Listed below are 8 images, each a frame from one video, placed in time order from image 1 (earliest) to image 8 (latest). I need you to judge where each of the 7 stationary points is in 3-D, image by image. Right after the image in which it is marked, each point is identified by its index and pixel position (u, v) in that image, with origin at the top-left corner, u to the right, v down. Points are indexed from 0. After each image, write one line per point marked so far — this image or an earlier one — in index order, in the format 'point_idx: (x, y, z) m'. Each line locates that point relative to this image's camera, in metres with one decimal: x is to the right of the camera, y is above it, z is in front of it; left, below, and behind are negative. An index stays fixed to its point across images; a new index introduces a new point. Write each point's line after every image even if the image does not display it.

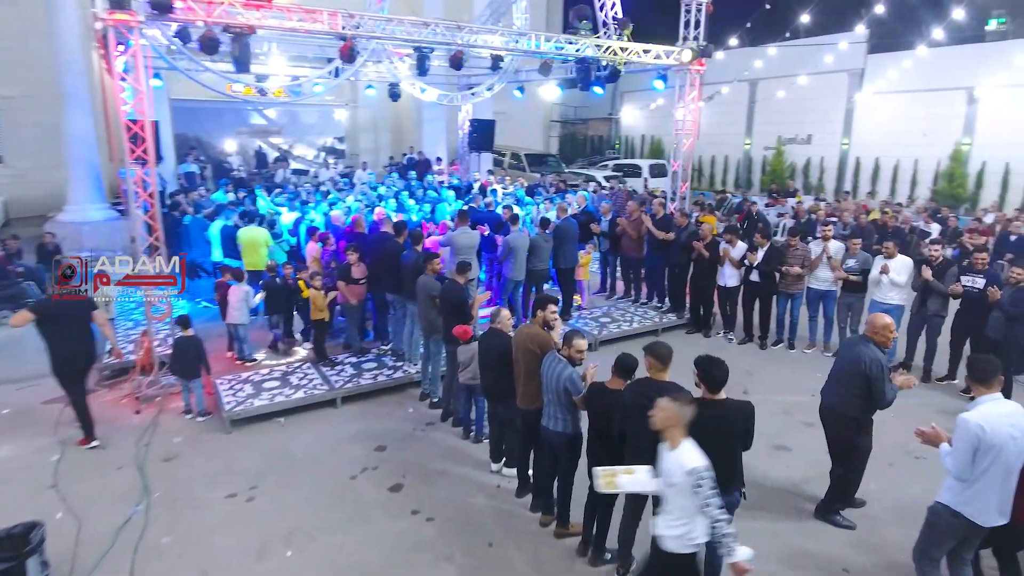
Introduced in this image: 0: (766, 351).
0: (+2.9, -0.7, +7.4) m
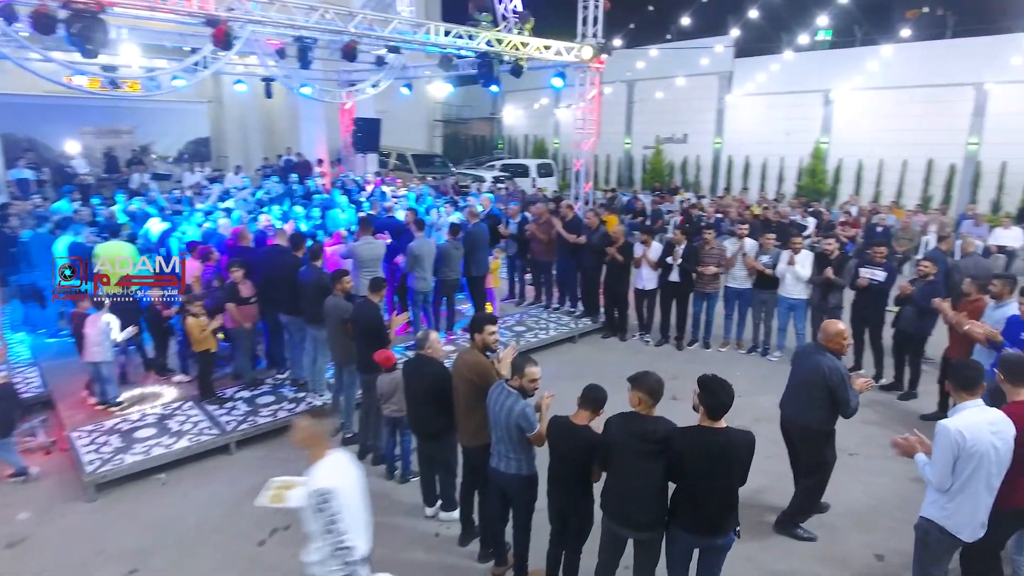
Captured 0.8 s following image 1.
0: (+2.0, -0.7, +7.4) m
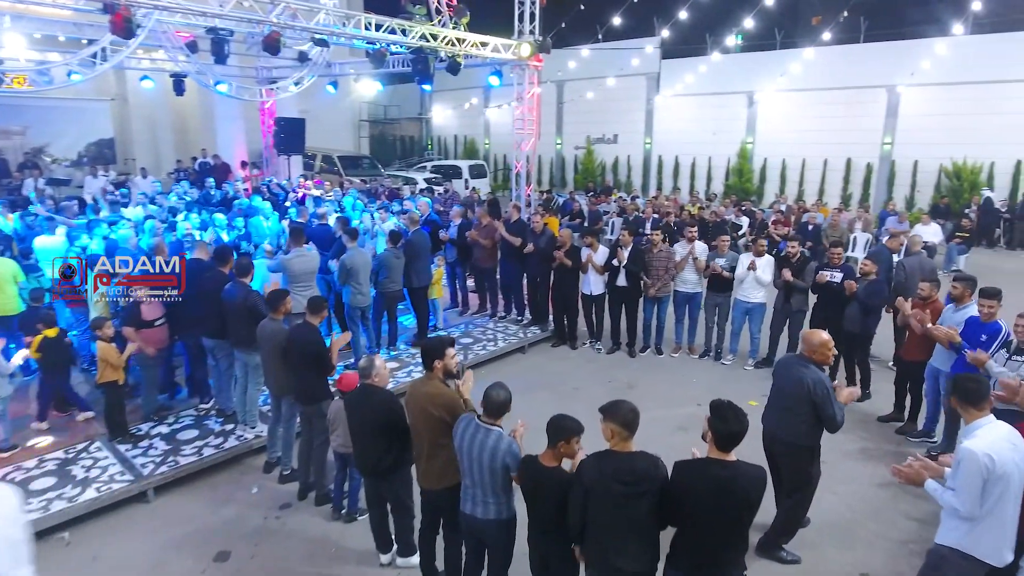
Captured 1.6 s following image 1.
0: (+1.4, -0.8, +7.1) m
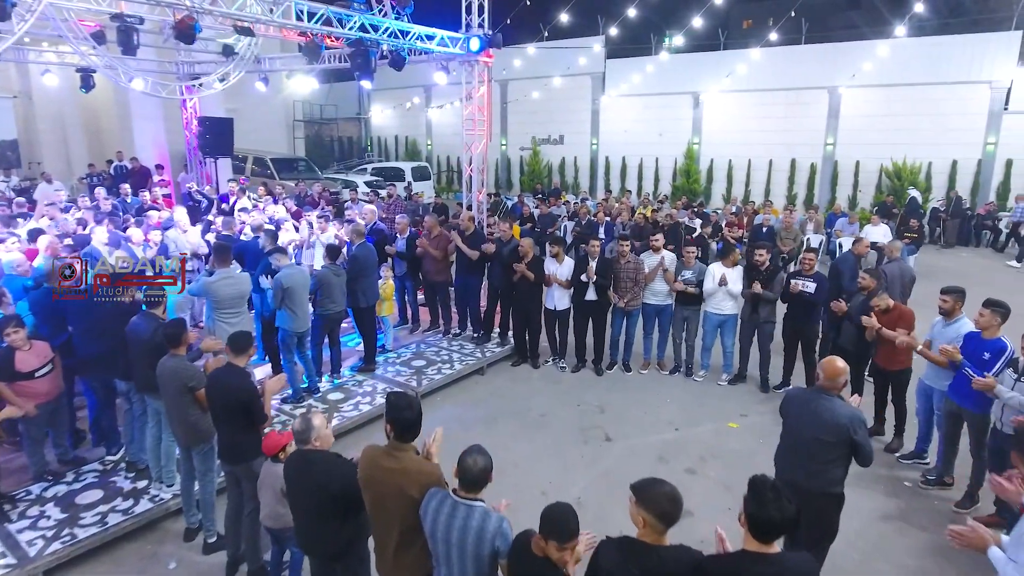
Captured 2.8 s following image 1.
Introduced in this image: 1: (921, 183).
0: (+0.9, -0.9, +6.6) m
1: (+9.3, +2.4, +14.8) m
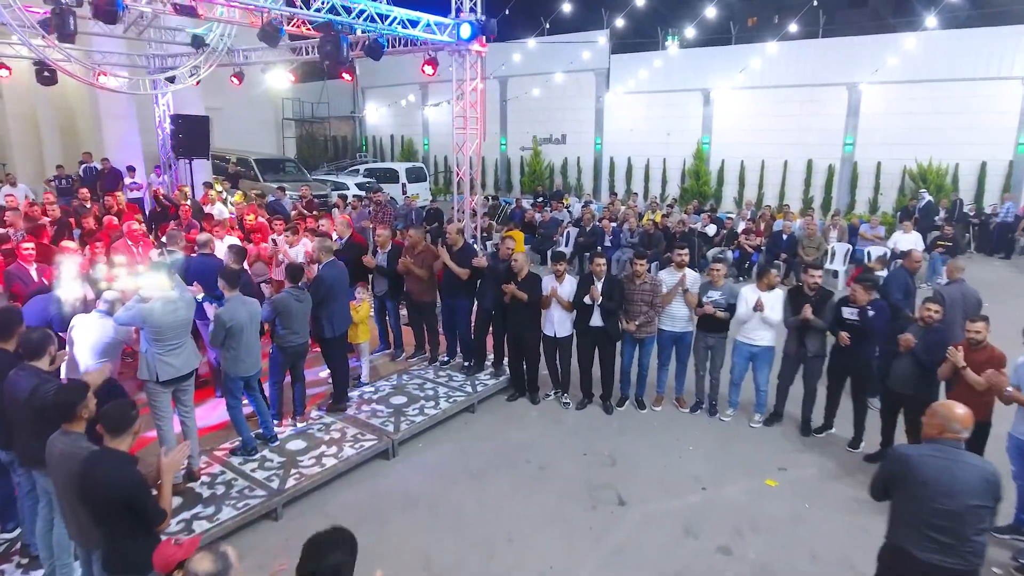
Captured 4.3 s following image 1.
0: (+0.9, -1.1, +5.7) m
1: (+9.3, +2.2, +13.8) m
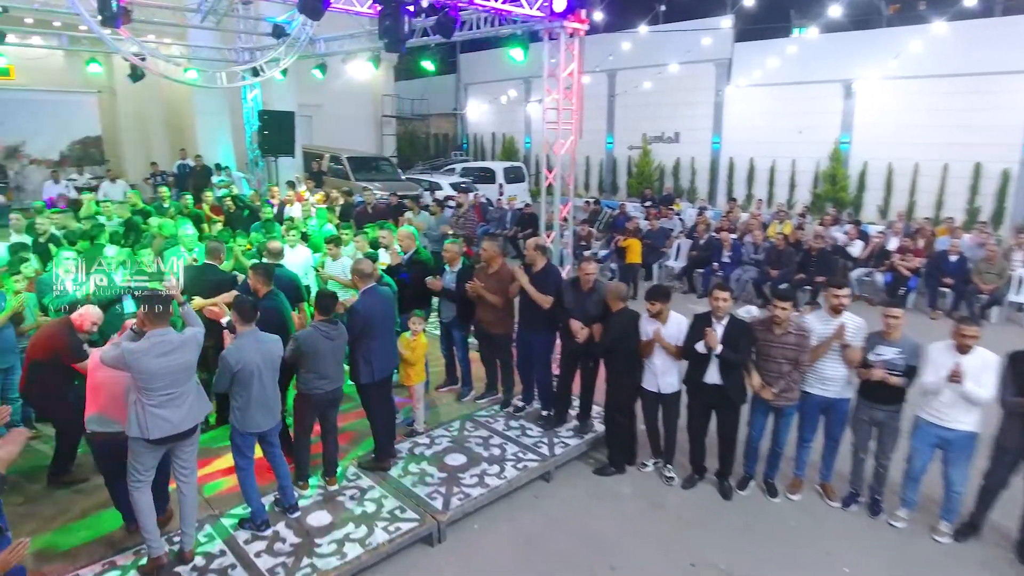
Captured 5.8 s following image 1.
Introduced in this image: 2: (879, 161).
0: (+1.5, -1.4, +4.3) m
1: (+11.2, +1.5, +10.9) m
2: (+7.8, +2.7, +13.8) m
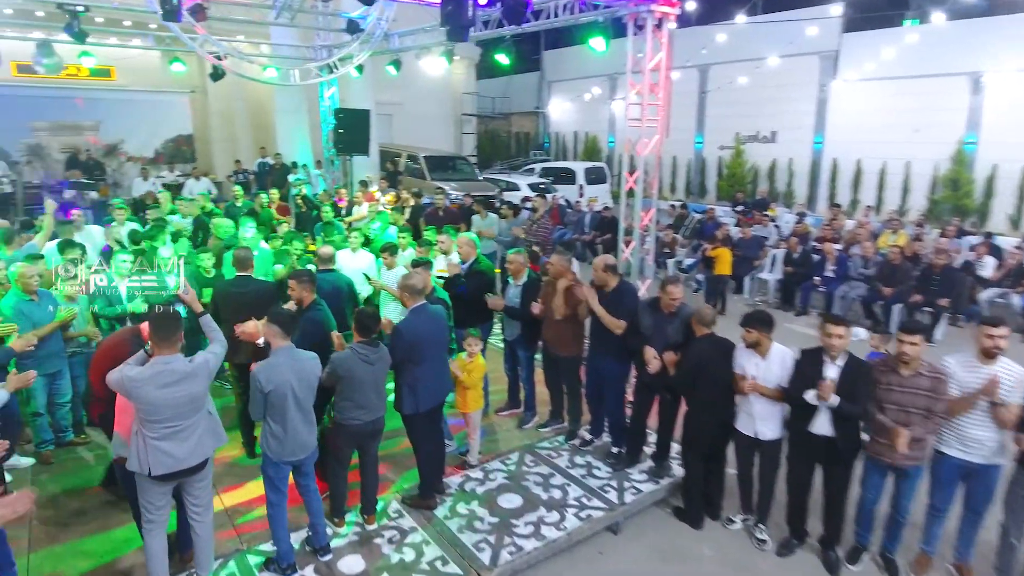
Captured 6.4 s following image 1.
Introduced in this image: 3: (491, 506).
0: (+1.8, -1.6, +3.5) m
1: (+12.3, +1.1, +8.9) m
2: (+9.4, +2.3, +12.2) m
3: (-0.1, -1.3, +4.0) m
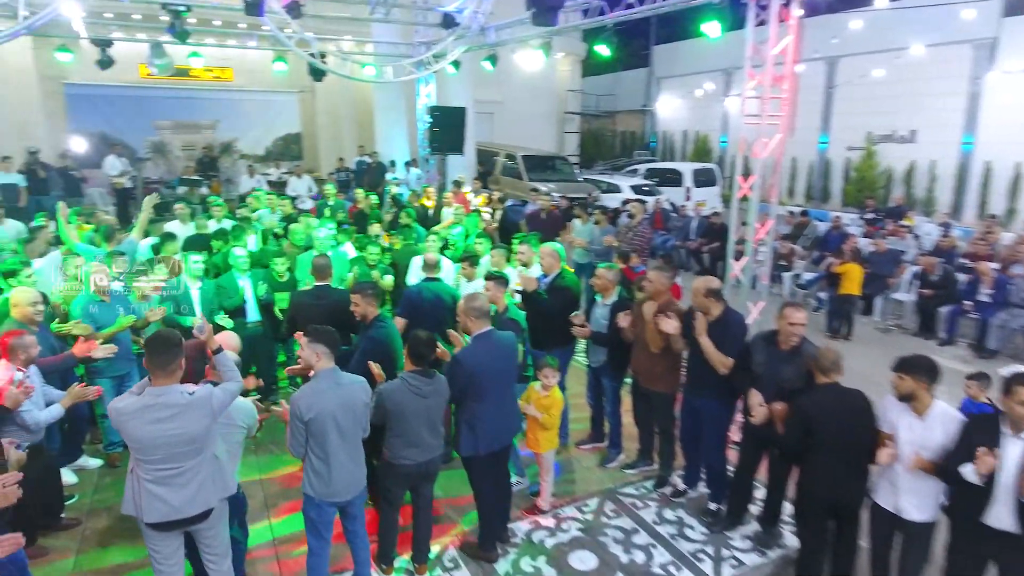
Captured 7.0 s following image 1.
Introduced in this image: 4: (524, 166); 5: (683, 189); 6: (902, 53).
0: (+2.1, -1.8, +2.7) m
1: (+13.4, +0.4, +6.3) m
2: (+11.1, +1.8, +10.0) m
3: (+0.3, -1.5, +3.5) m
4: (+0.2, +2.3, +12.1) m
5: (+3.5, +2.1, +13.5) m
6: (+8.3, +5.0, +13.9) m
